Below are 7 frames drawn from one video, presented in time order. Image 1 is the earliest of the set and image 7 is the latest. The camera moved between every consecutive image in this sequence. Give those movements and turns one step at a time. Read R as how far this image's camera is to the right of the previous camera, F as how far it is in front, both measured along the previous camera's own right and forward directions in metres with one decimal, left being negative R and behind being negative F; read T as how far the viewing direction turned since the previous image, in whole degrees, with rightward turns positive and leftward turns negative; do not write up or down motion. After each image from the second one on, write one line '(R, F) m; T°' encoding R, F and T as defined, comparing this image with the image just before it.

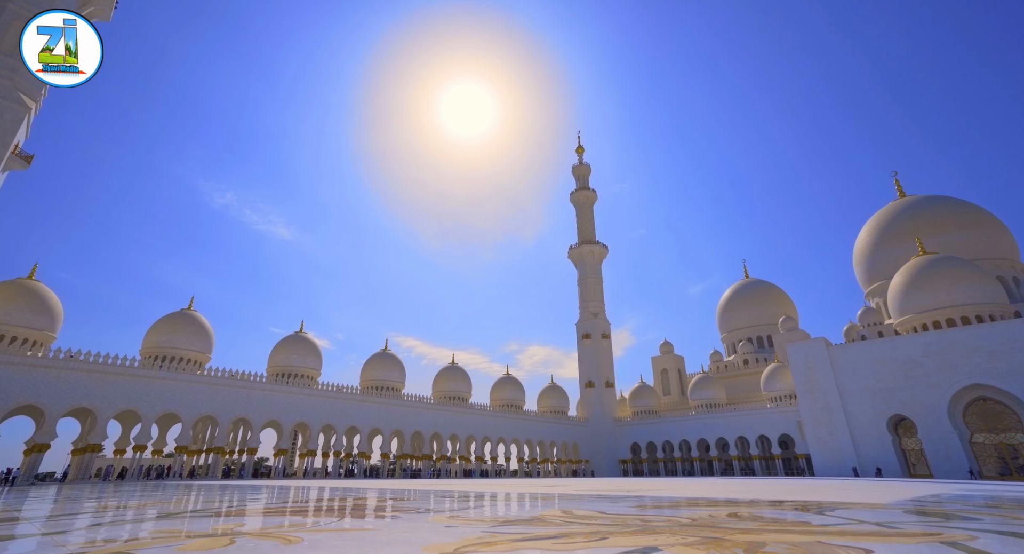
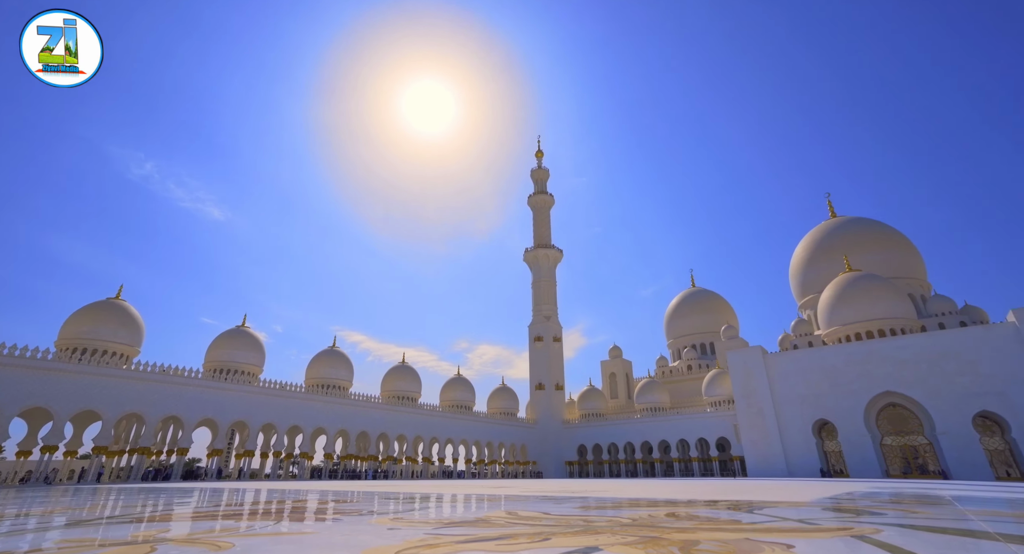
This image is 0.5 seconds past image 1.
(0.0, -0.7) m; +5°
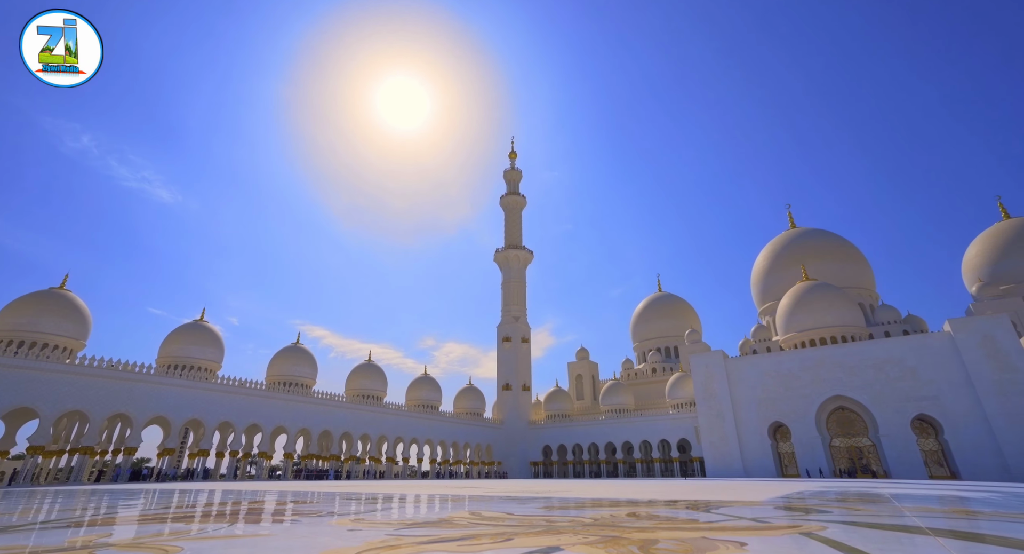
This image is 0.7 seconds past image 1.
(+0.2, -0.1) m; +3°
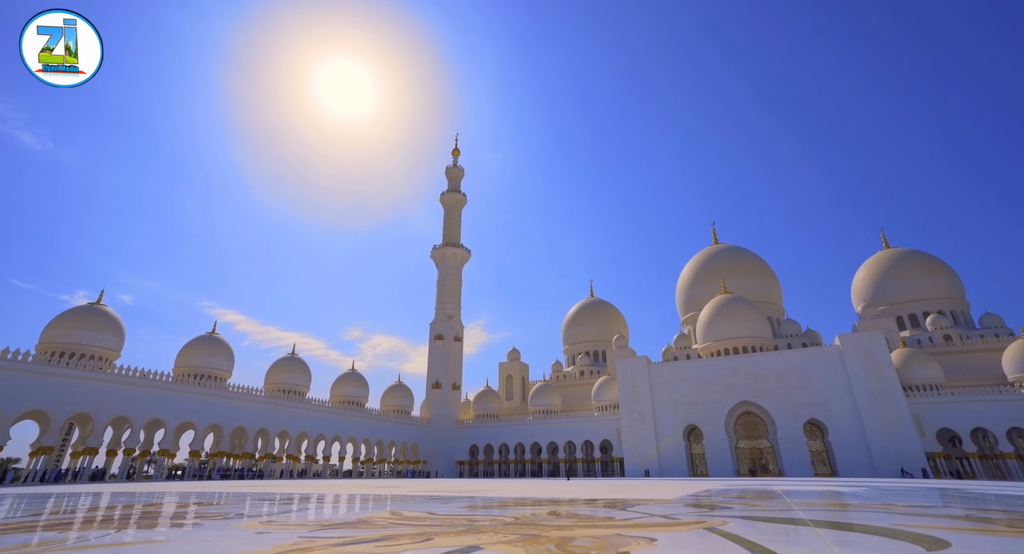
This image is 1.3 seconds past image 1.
(+0.2, -0.1) m; +7°
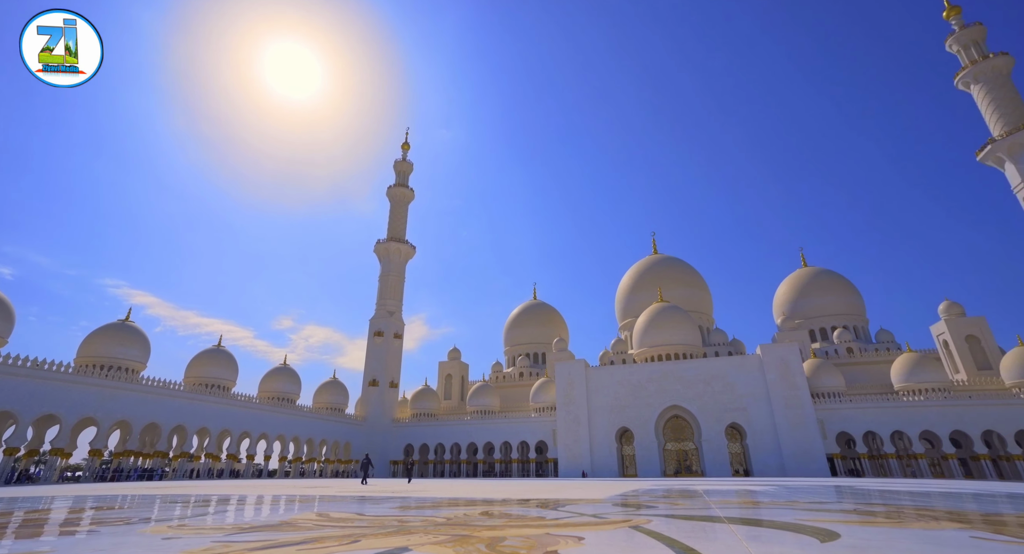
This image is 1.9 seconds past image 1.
(0.0, -0.2) m; +6°
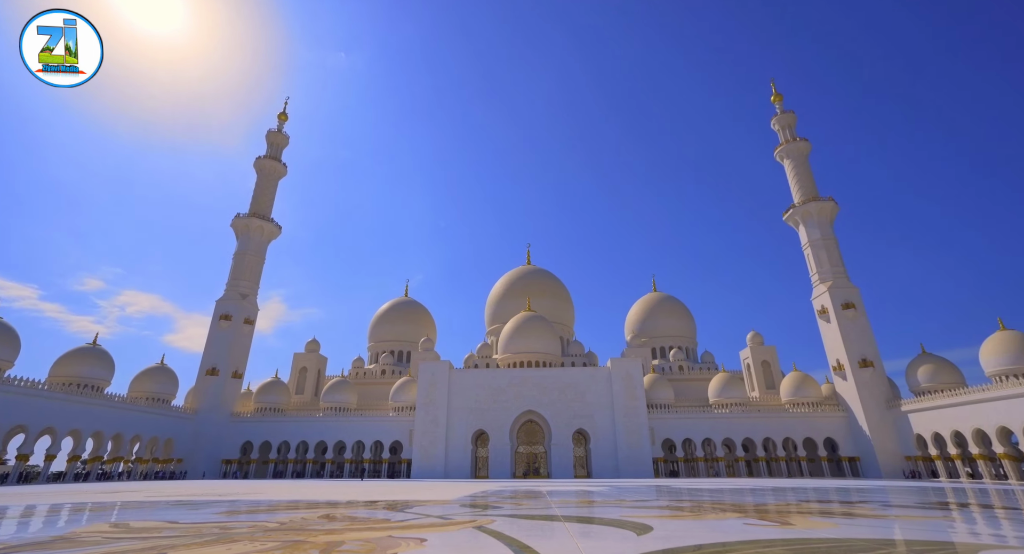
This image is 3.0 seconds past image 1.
(+3.5, +0.7) m; +15°
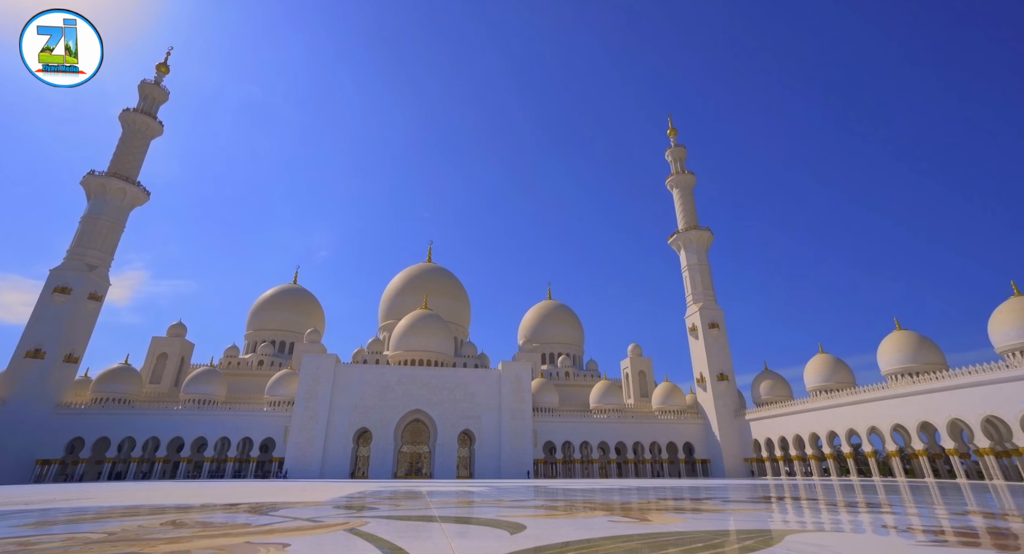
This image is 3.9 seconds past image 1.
(0.0, -0.2) m; +12°
